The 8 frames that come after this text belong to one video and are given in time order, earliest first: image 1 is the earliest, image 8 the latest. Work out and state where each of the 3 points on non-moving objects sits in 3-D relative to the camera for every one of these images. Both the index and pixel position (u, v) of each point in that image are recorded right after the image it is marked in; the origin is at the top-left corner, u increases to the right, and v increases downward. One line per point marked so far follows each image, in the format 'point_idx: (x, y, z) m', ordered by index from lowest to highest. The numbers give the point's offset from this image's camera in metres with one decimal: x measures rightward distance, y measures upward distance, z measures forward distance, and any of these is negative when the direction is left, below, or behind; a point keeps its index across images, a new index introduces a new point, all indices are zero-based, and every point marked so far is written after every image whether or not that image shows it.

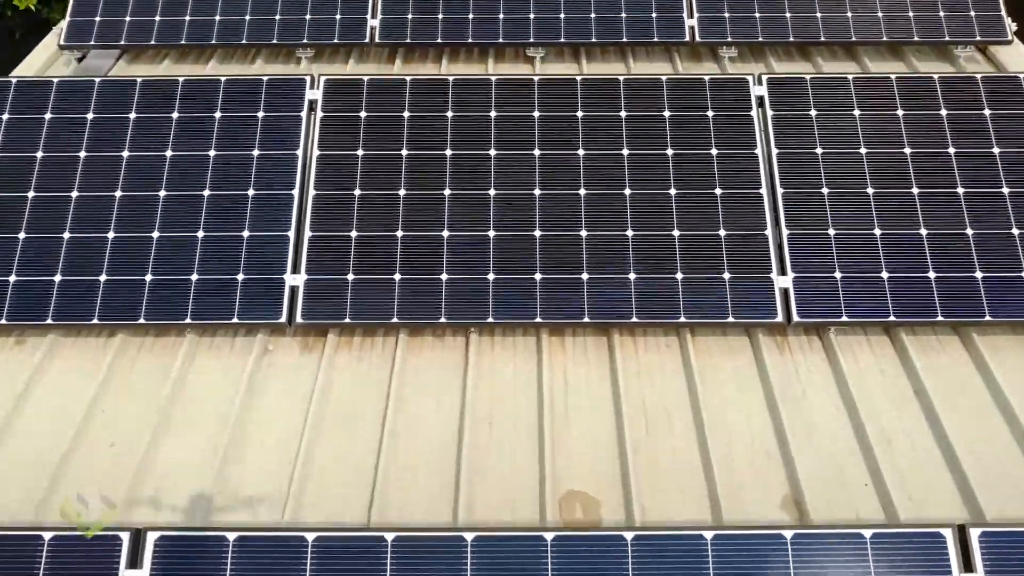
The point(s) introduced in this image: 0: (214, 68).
0: (-6.7, +4.9, +13.7) m
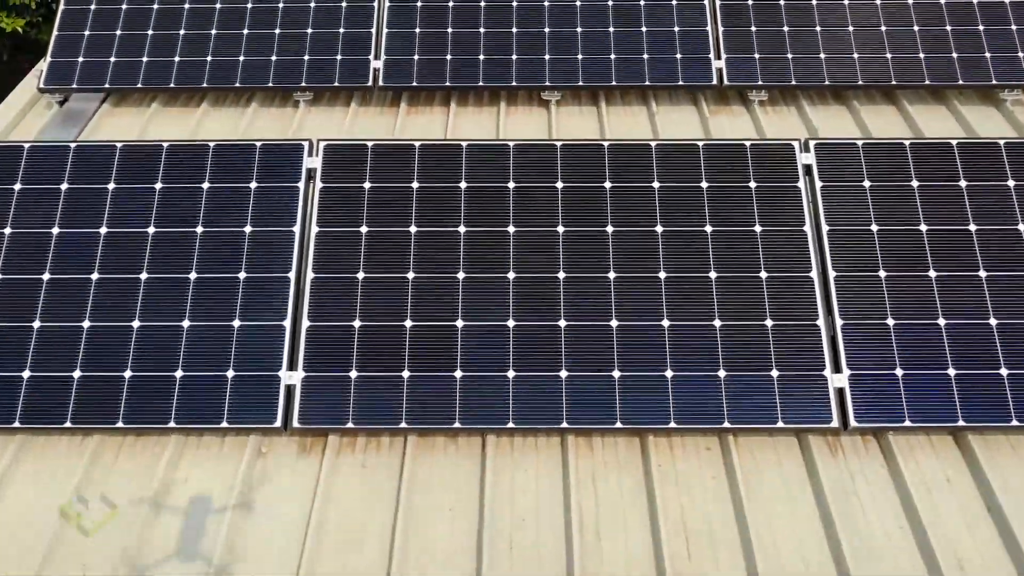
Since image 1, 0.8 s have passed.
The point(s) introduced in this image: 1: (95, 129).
0: (-6.4, +3.6, +12.7) m
1: (-8.6, +3.3, +12.6) m
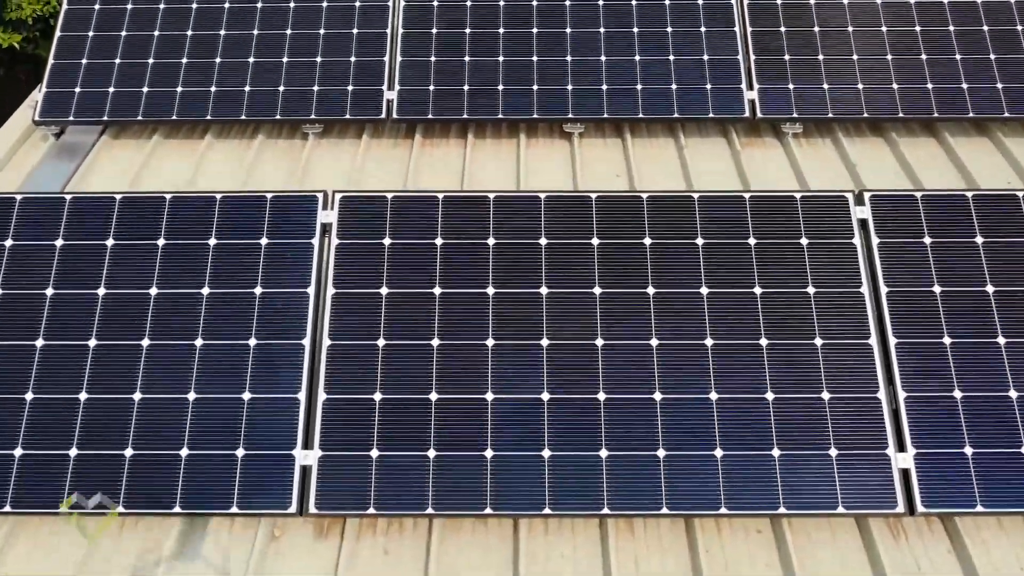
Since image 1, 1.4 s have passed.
0: (-6.0, +2.8, +12.1) m
1: (-8.2, +2.4, +11.9) m
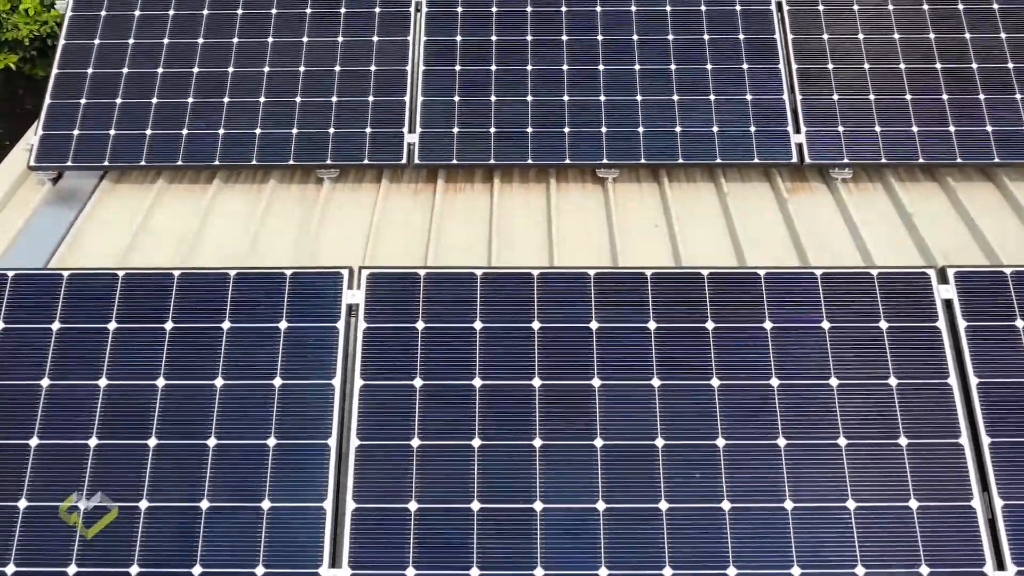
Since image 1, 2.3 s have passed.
0: (-5.4, +1.7, +11.3) m
1: (-7.6, +1.4, +11.1) m
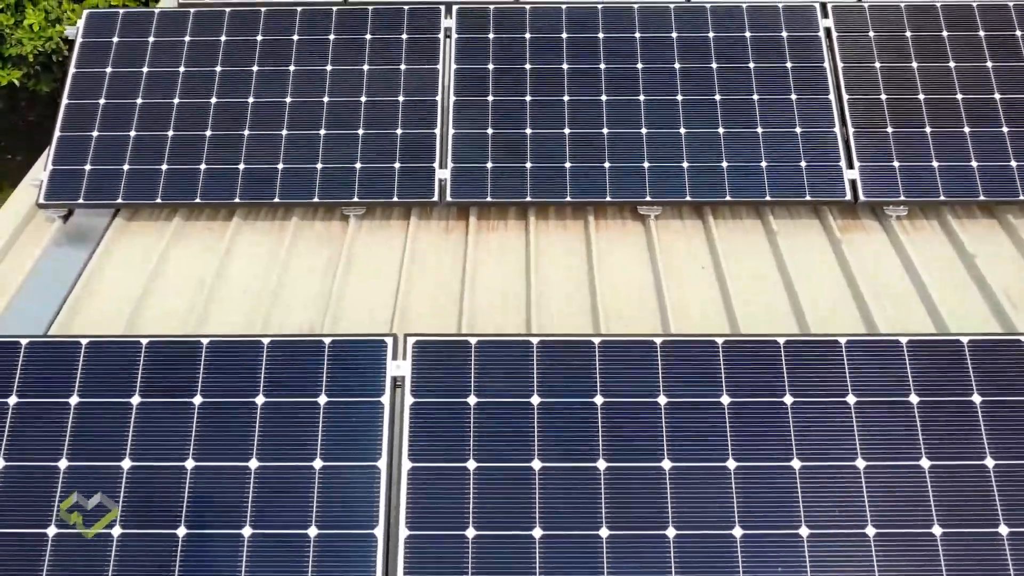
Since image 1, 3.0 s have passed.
0: (-4.8, +1.0, +10.7) m
1: (-7.0, +0.6, +10.5) m
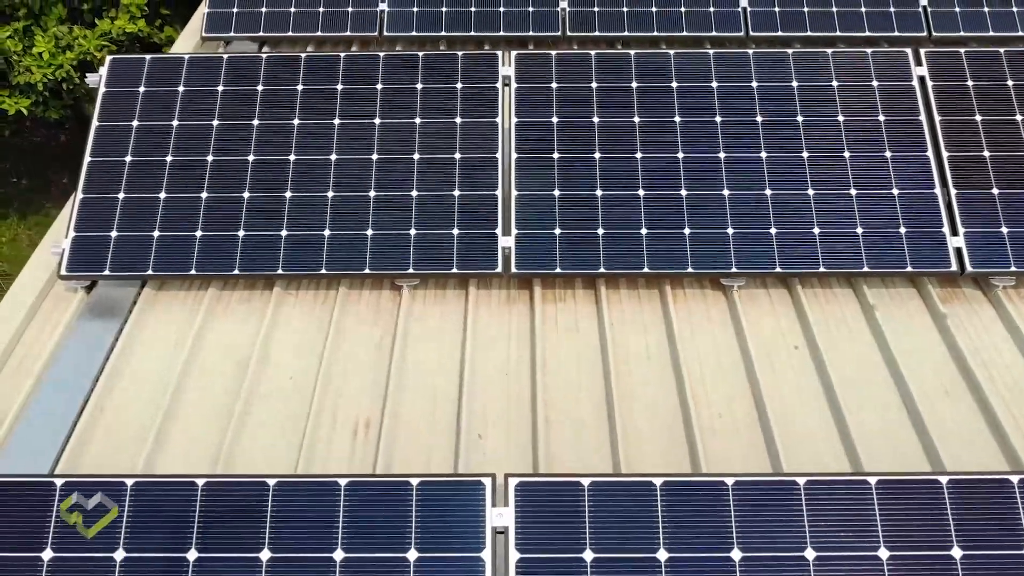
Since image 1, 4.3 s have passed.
0: (-3.7, -0.3, +9.7) m
1: (-5.9, -0.6, +9.5) m
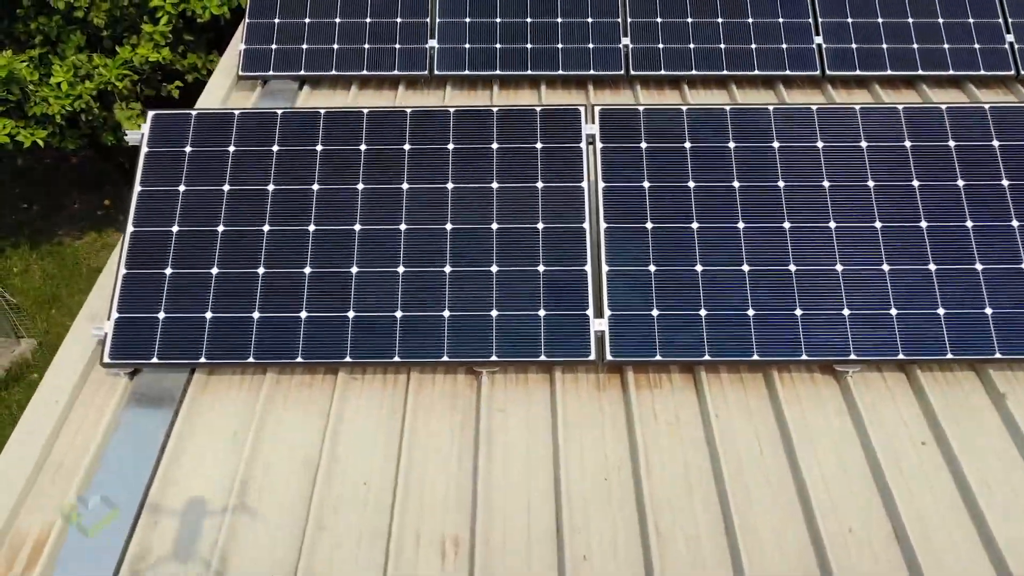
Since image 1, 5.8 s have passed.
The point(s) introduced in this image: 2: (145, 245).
0: (-2.4, -1.5, +8.7) m
1: (-4.6, -1.9, +8.6) m
2: (-5.5, +0.7, +9.3) m
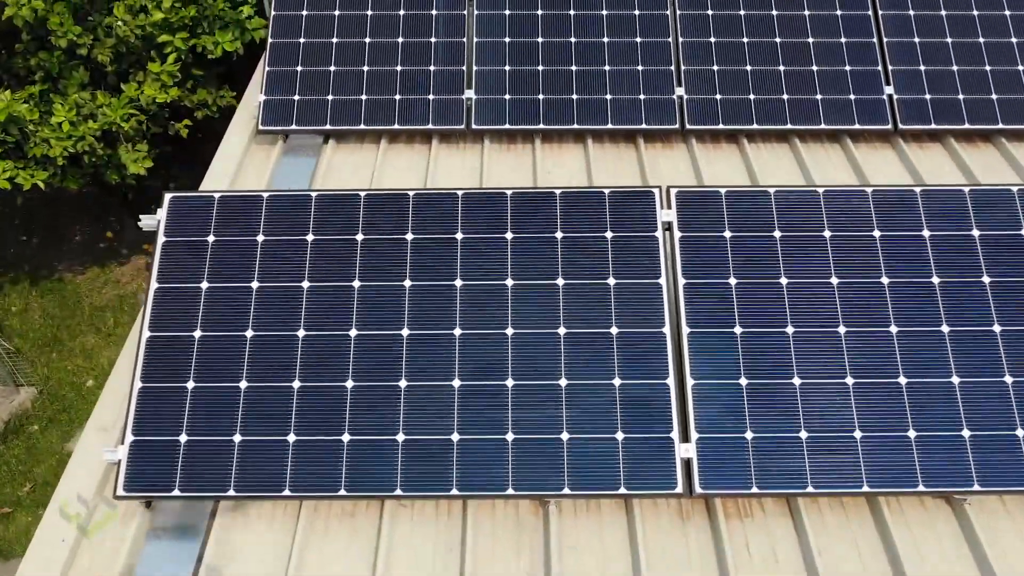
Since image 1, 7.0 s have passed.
0: (-1.5, -3.0, +7.6) m
1: (-3.7, -3.4, +7.5) m
2: (-4.6, -0.7, +8.2) m
